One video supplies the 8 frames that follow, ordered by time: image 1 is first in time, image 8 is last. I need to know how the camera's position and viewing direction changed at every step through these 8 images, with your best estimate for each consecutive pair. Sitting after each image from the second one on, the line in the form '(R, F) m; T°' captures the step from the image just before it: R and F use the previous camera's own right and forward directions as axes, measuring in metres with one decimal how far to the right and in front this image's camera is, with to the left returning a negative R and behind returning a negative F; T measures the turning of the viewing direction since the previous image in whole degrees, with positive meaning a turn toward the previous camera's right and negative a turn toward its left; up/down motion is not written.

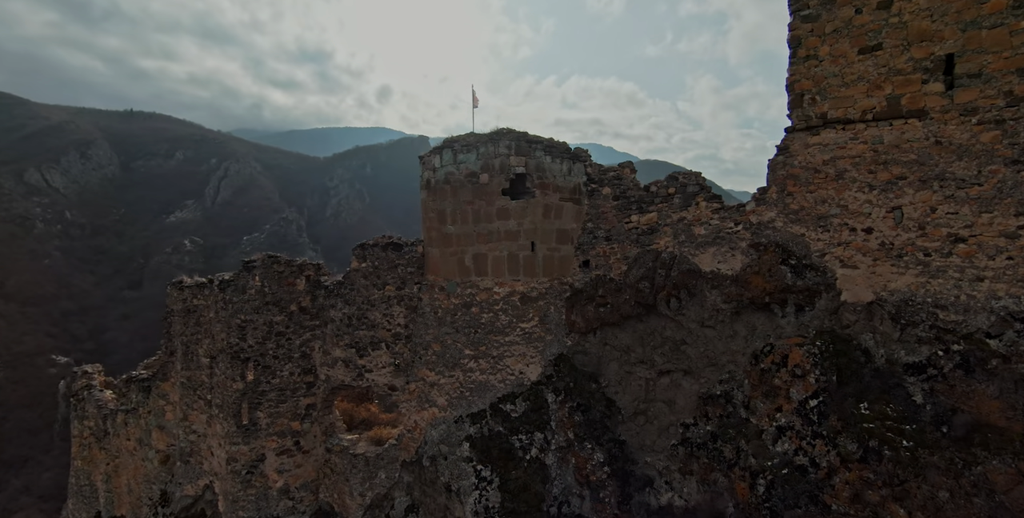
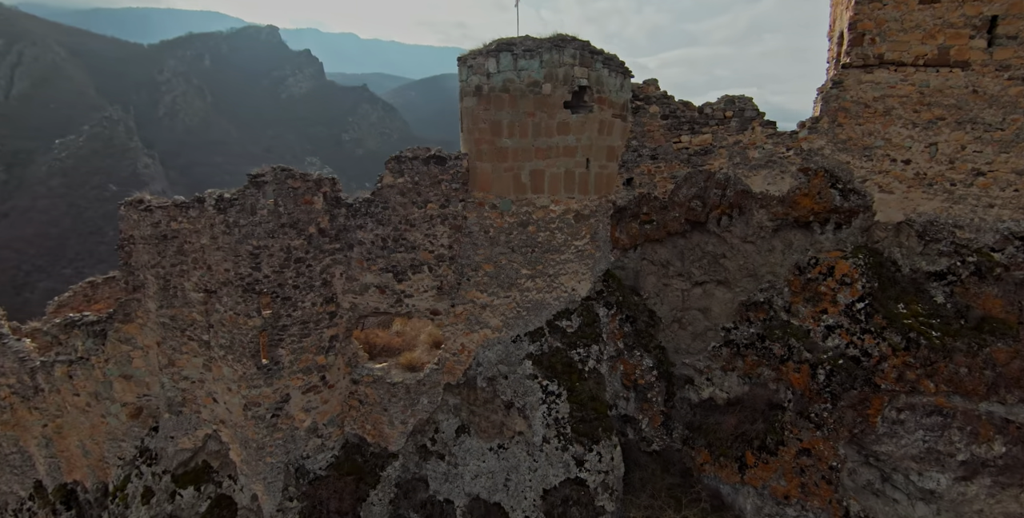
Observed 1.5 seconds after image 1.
(-2.6, +0.5) m; +17°
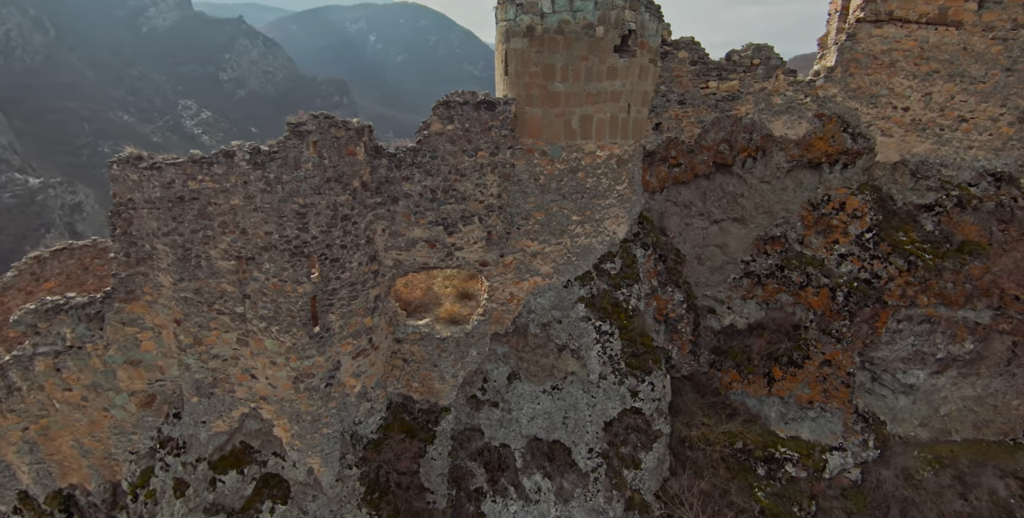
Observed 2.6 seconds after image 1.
(-2.0, +0.2) m; +13°
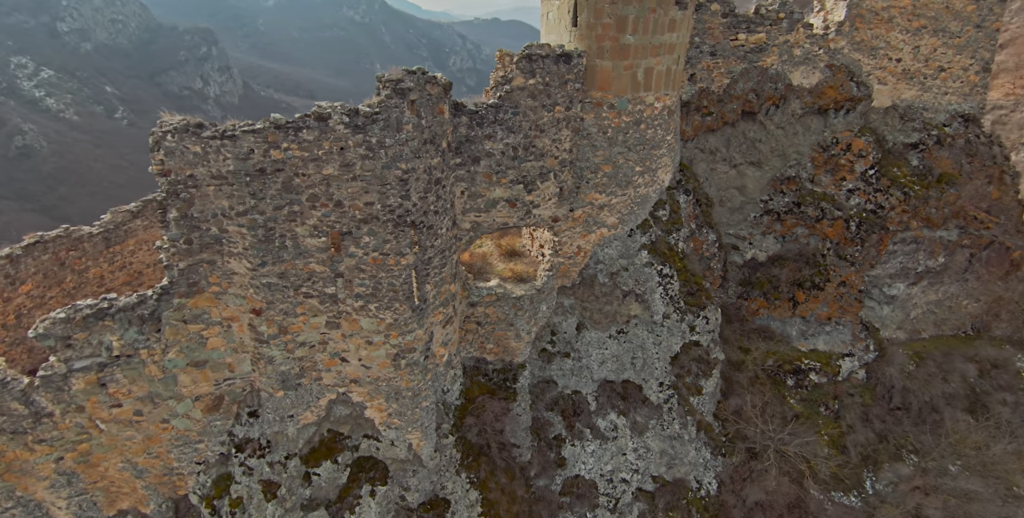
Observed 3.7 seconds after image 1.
(-2.4, +0.3) m; +13°
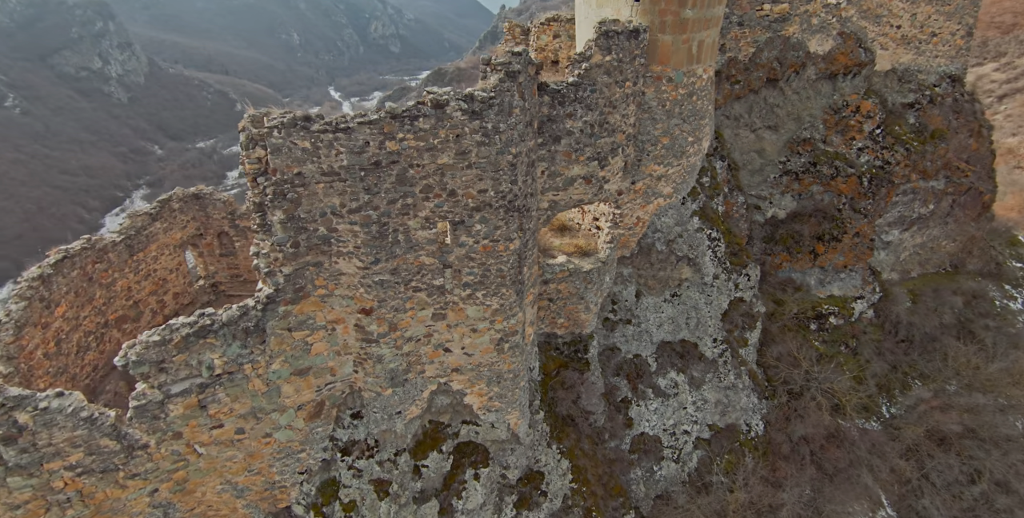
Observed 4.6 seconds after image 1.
(-1.8, +0.1) m; +8°
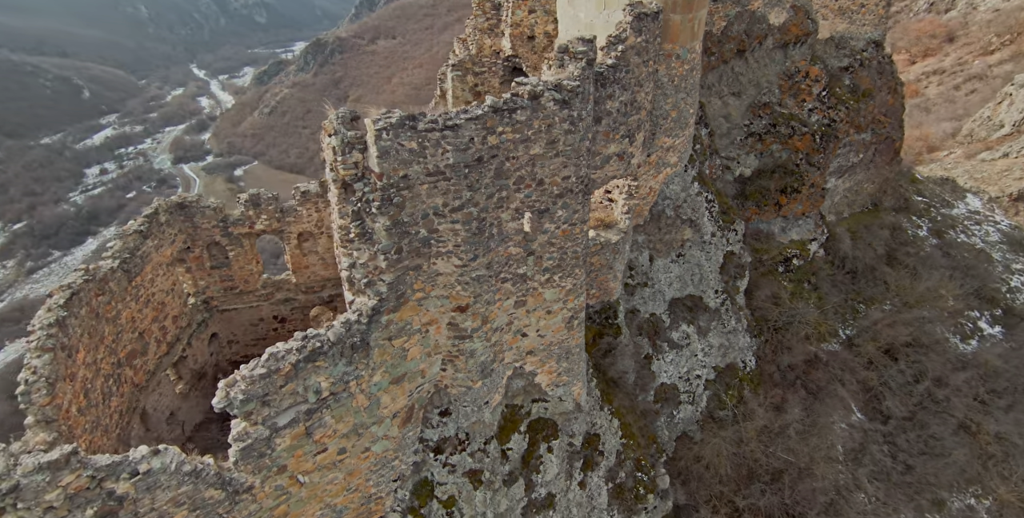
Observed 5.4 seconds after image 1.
(-1.9, +0.1) m; +12°
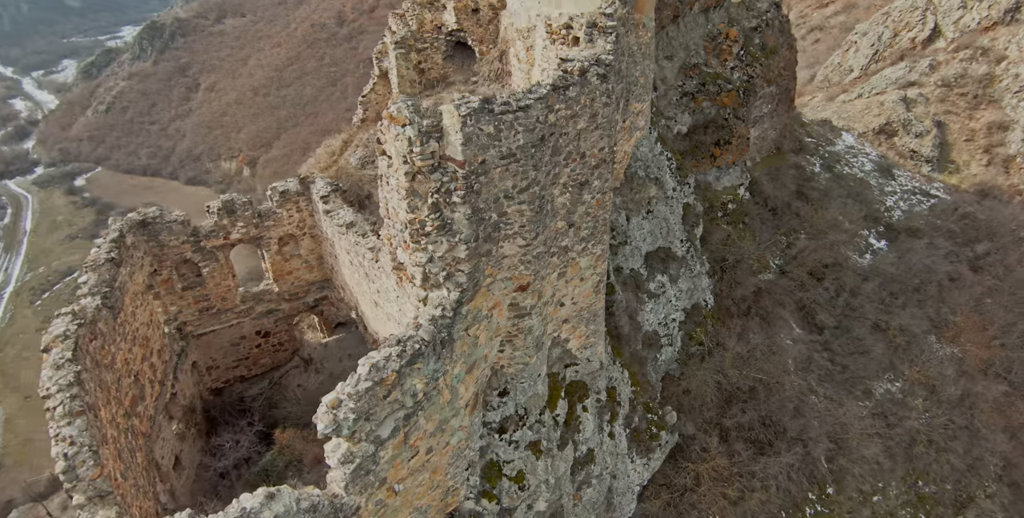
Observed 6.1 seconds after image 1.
(-1.6, +0.1) m; +12°
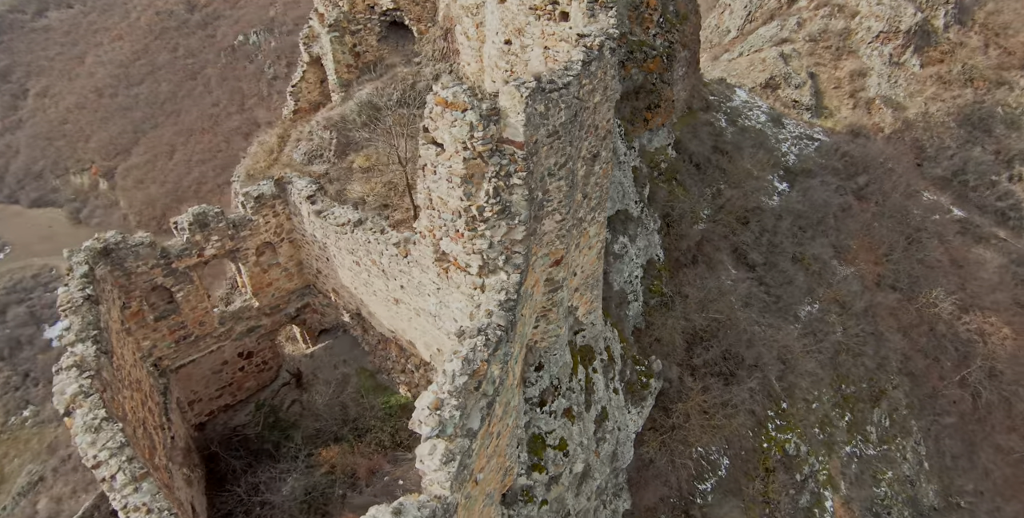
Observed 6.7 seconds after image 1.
(-1.4, +0.1) m; +12°
